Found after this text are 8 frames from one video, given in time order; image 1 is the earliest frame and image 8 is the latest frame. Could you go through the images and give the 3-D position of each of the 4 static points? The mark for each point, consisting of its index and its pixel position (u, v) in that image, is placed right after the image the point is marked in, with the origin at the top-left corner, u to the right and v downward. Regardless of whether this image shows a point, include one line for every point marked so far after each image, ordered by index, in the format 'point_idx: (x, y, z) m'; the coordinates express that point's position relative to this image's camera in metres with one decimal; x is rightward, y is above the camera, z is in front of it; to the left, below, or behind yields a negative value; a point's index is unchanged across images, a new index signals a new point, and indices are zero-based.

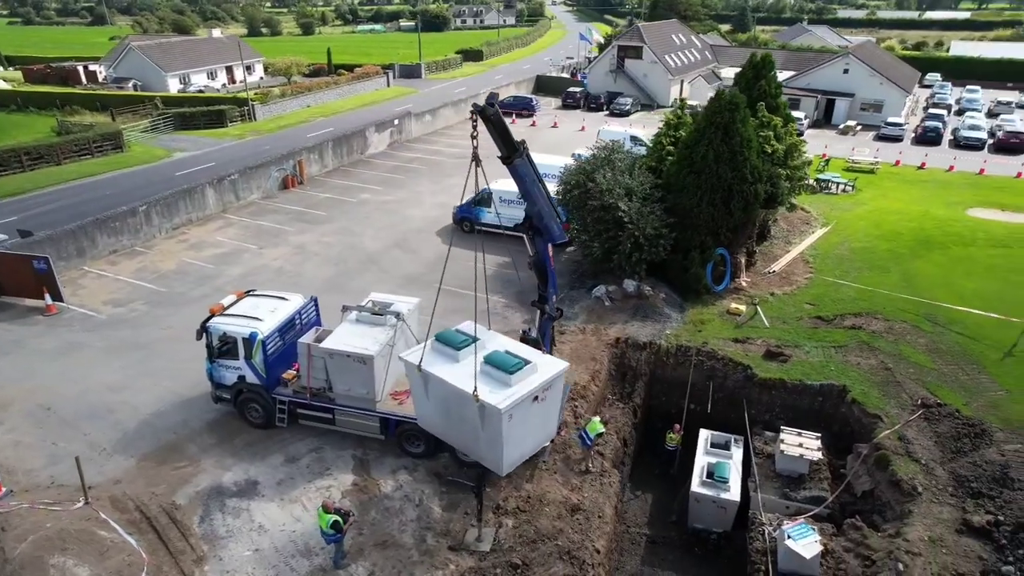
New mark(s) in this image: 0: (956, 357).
0: (+11.3, -1.8, +16.4) m
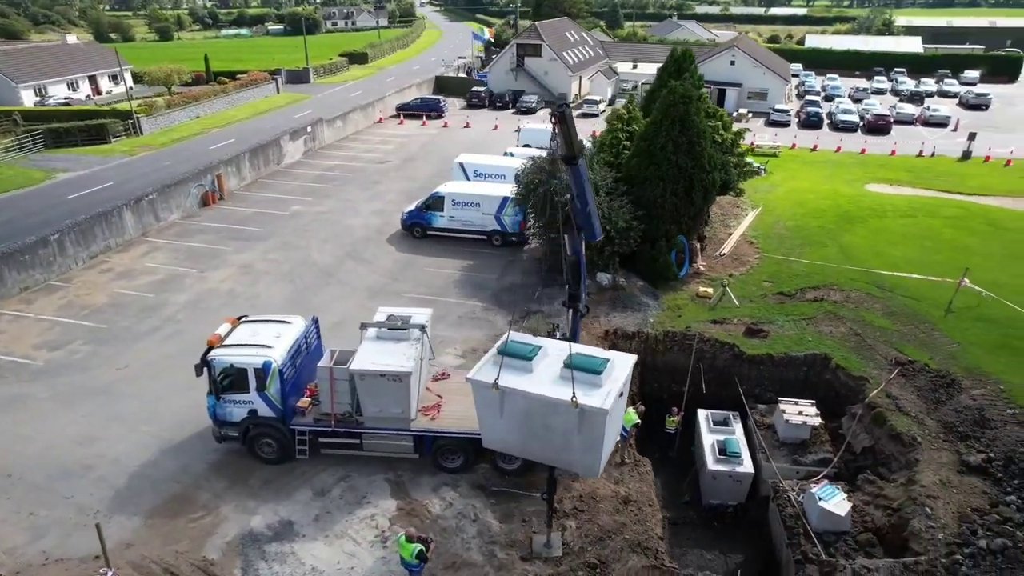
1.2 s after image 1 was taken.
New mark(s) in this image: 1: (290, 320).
0: (+11.3, -0.9, +18.3) m
1: (-4.8, -0.7, +13.8) m
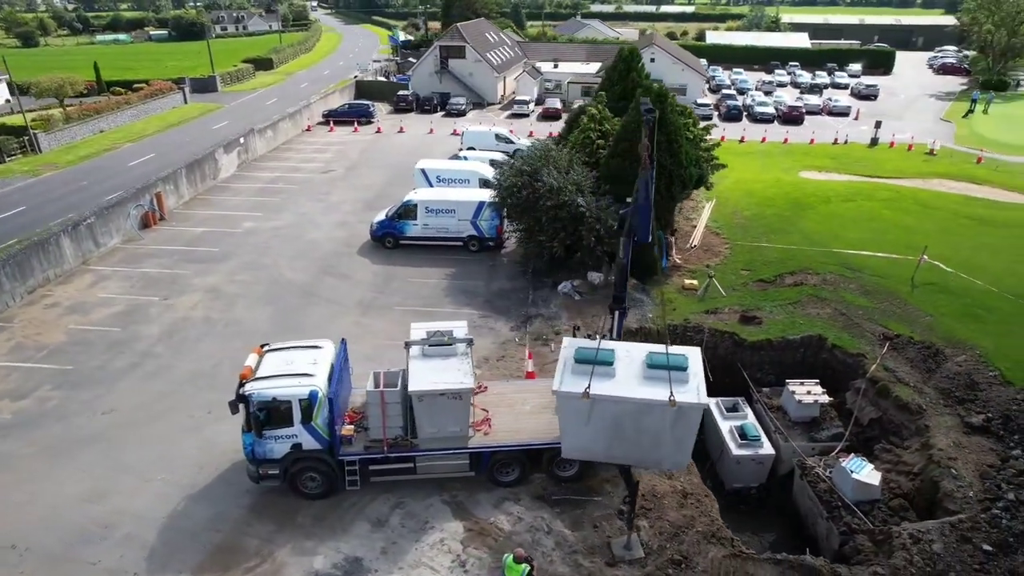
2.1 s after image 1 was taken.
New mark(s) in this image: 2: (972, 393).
0: (+11.4, -0.2, +19.7) m
1: (-3.9, -1.2, +13.0) m
2: (+11.1, -2.6, +15.6) m
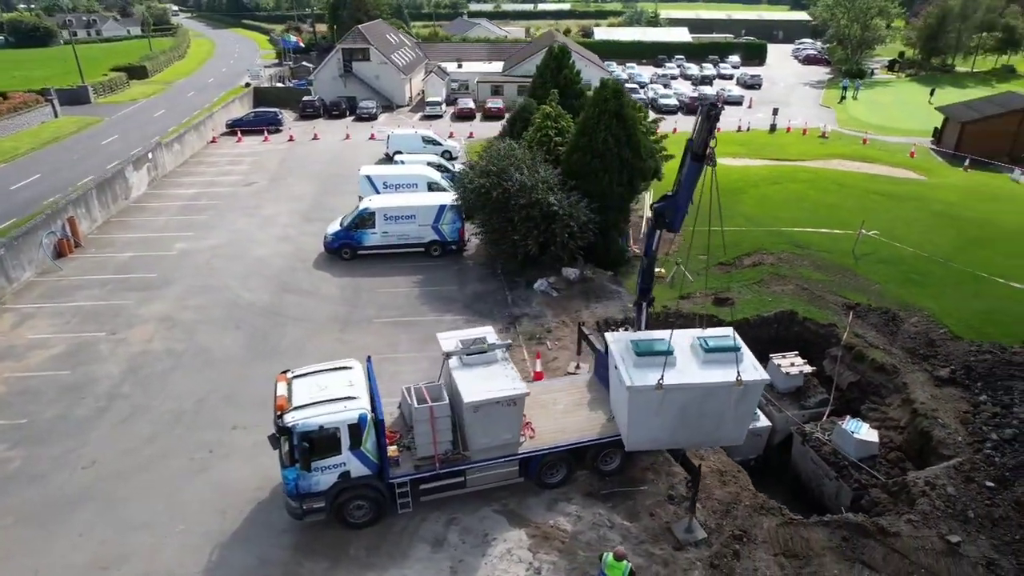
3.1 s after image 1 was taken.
0: (+10.7, +0.6, +21.5) m
1: (-3.1, -1.5, +12.3) m
2: (+11.3, -1.7, +17.3) m
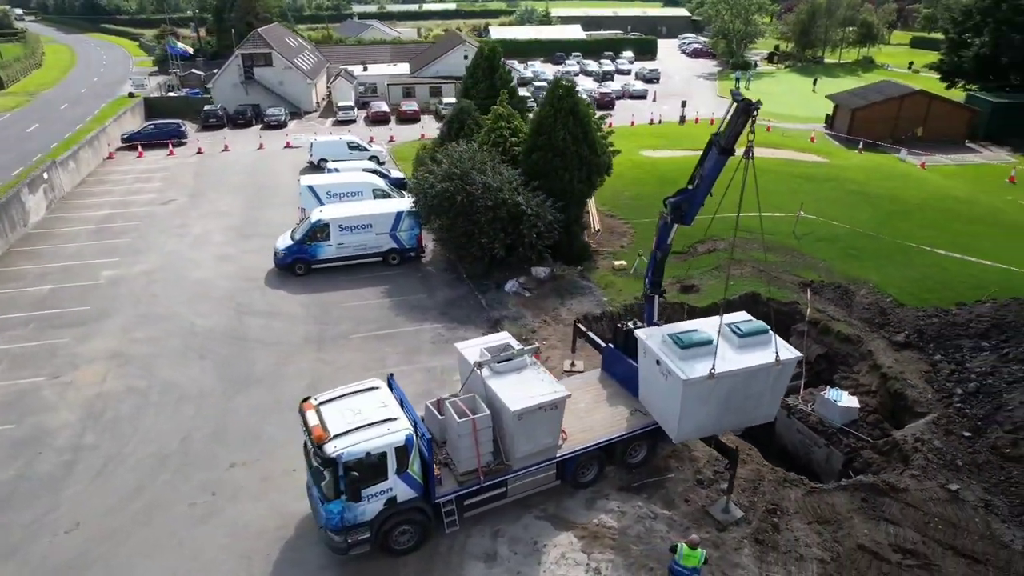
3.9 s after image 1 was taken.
0: (+9.5, +1.3, +22.9) m
1: (-2.5, -1.8, +11.8) m
2: (+11.0, -0.9, +19.0) m
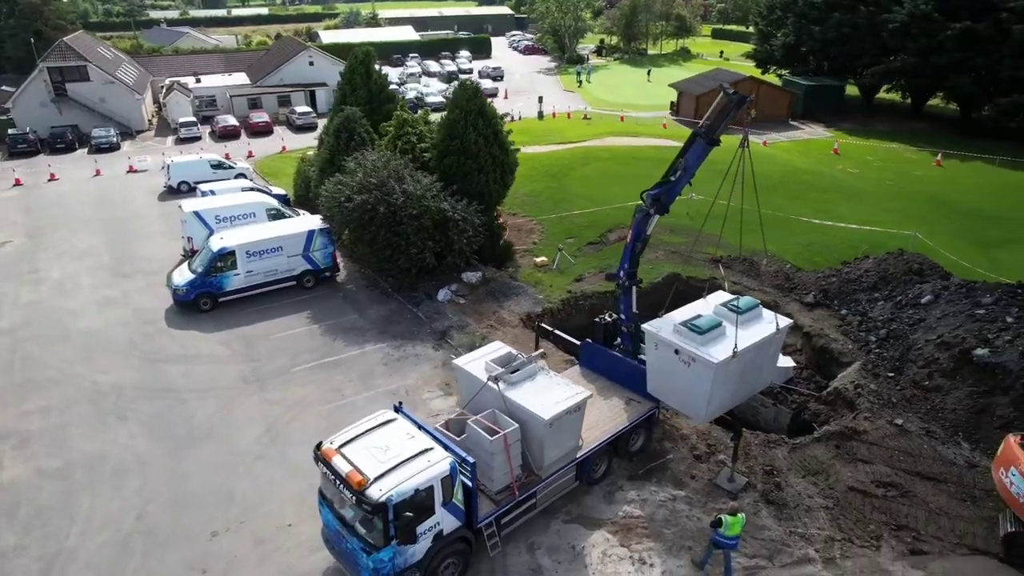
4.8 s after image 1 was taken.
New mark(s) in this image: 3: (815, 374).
0: (+6.5, +2.2, +24.6) m
1: (-2.0, -2.2, +11.0) m
2: (+9.1, +0.2, +21.1) m
3: (+8.5, -2.4, +18.0) m
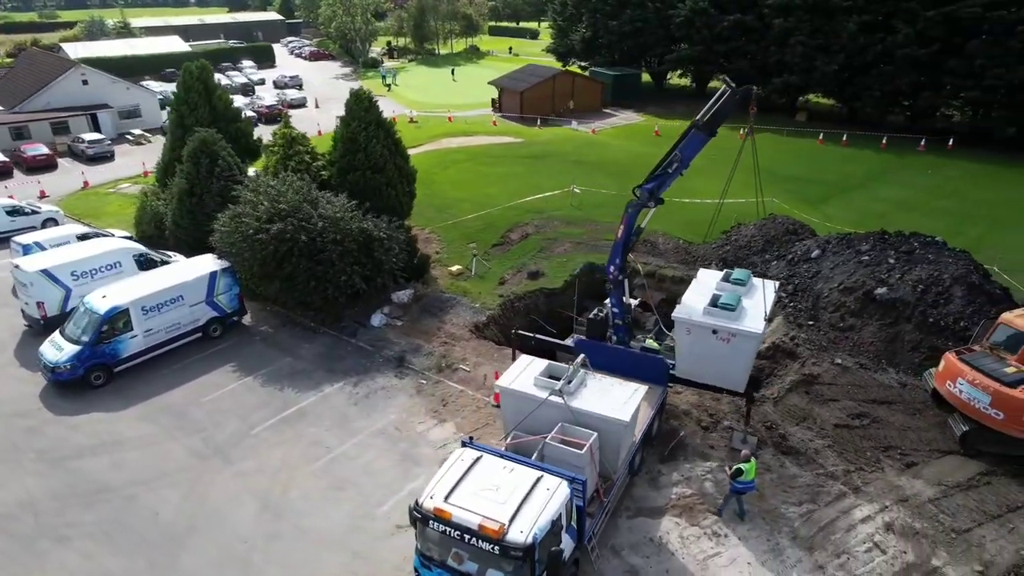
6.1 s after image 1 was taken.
0: (+2.7, +2.6, +25.7) m
1: (-0.5, -2.7, +10.2) m
2: (+6.5, +1.2, +23.2) m
3: (+7.2, -1.4, +20.1) m
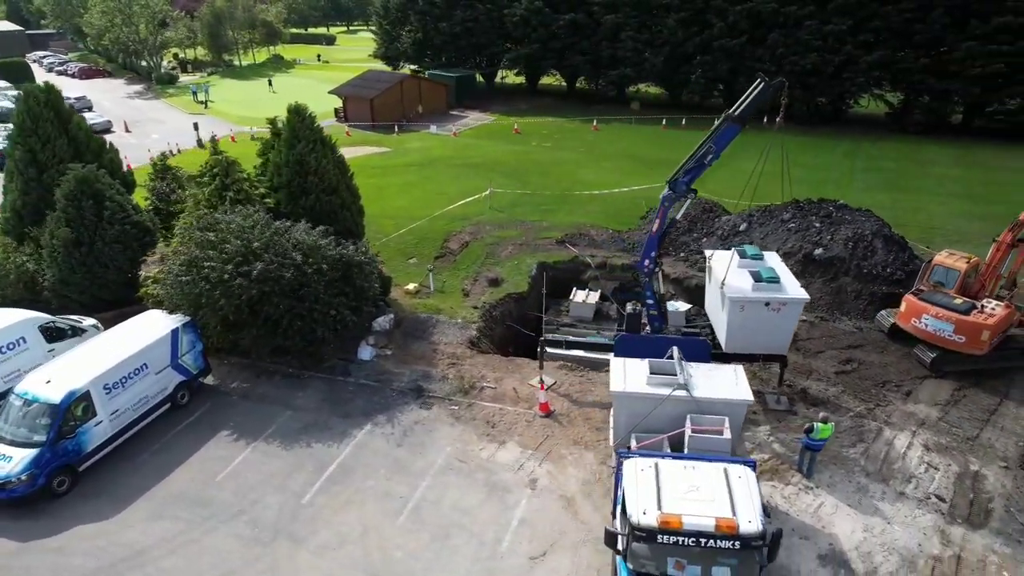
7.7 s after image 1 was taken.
0: (+0.1, +2.6, +25.8) m
1: (+2.3, -2.7, +10.1) m
2: (+4.6, +1.7, +24.6) m
3: (+6.5, -0.7, +21.9) m
